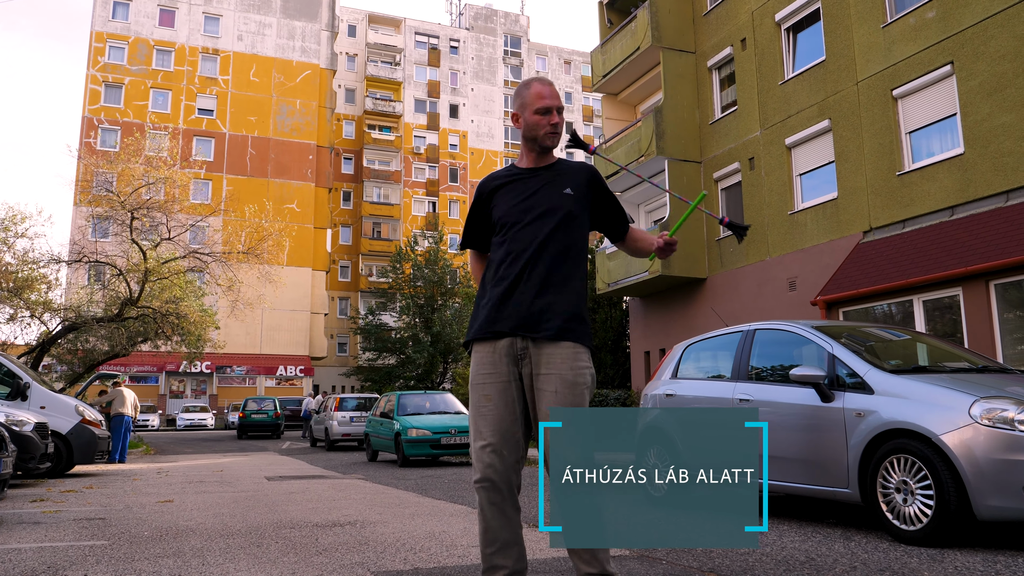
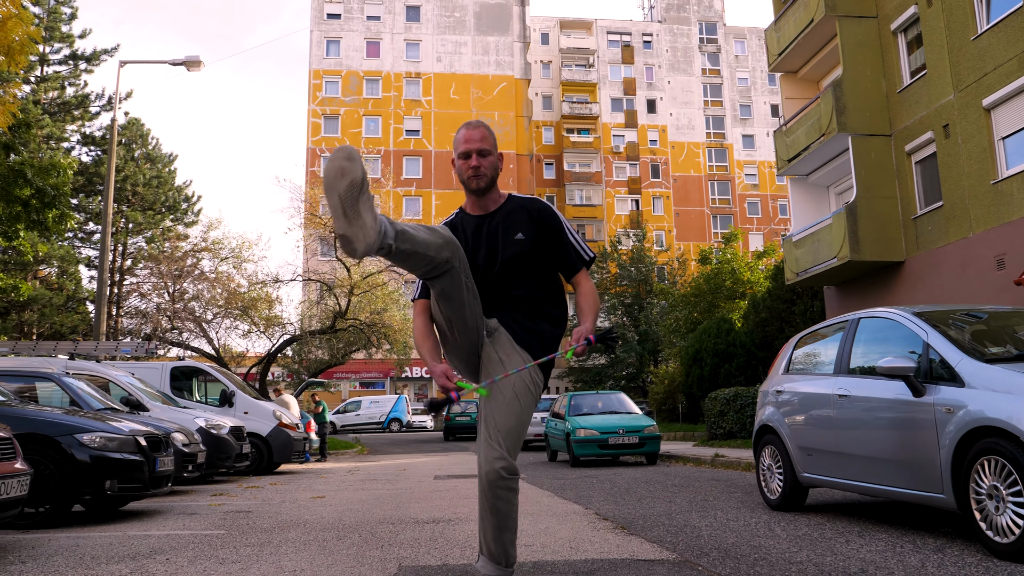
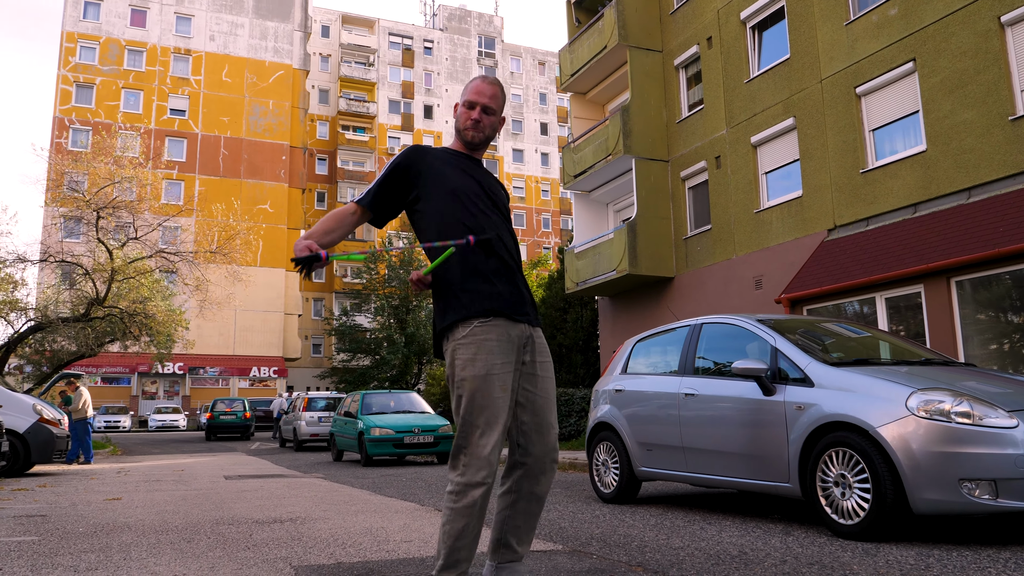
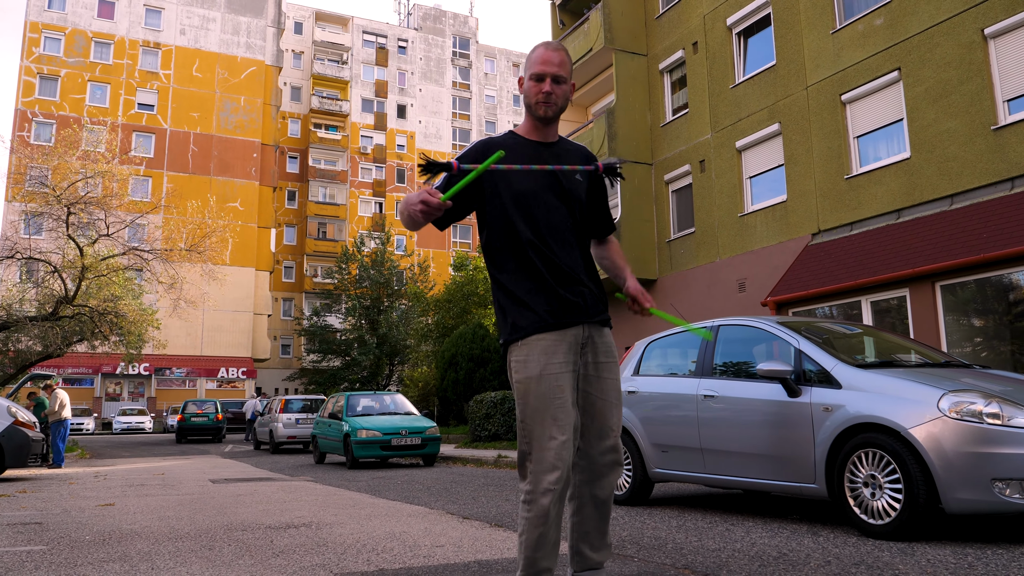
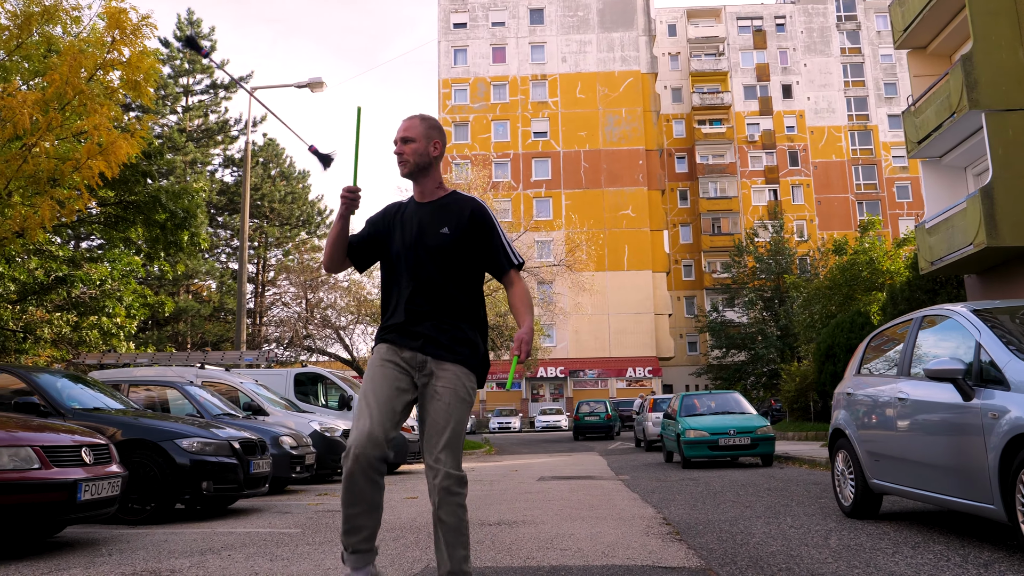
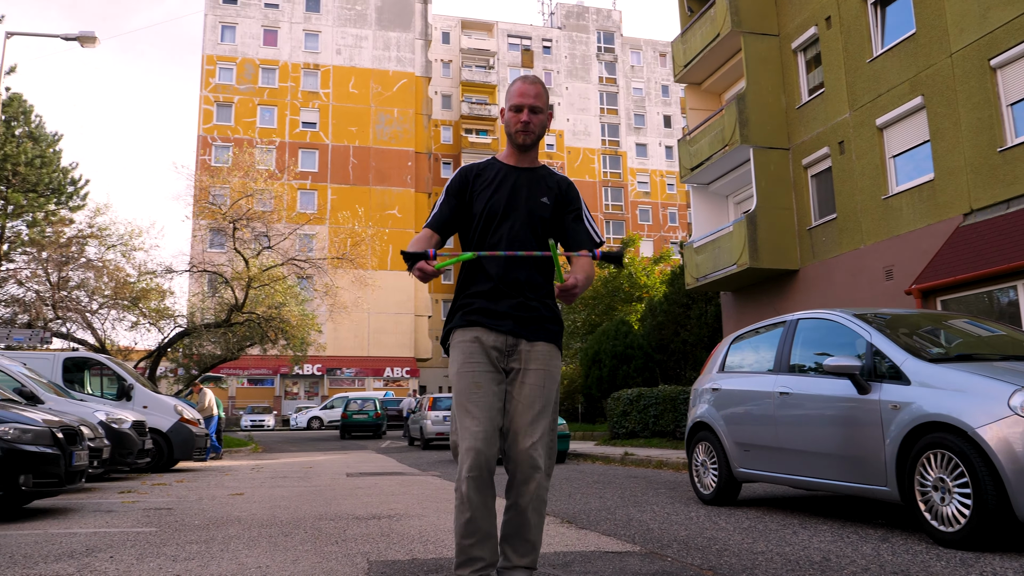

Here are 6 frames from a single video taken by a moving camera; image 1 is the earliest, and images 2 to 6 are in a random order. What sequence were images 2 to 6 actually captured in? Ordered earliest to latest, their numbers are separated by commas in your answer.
4, 3, 6, 2, 5
